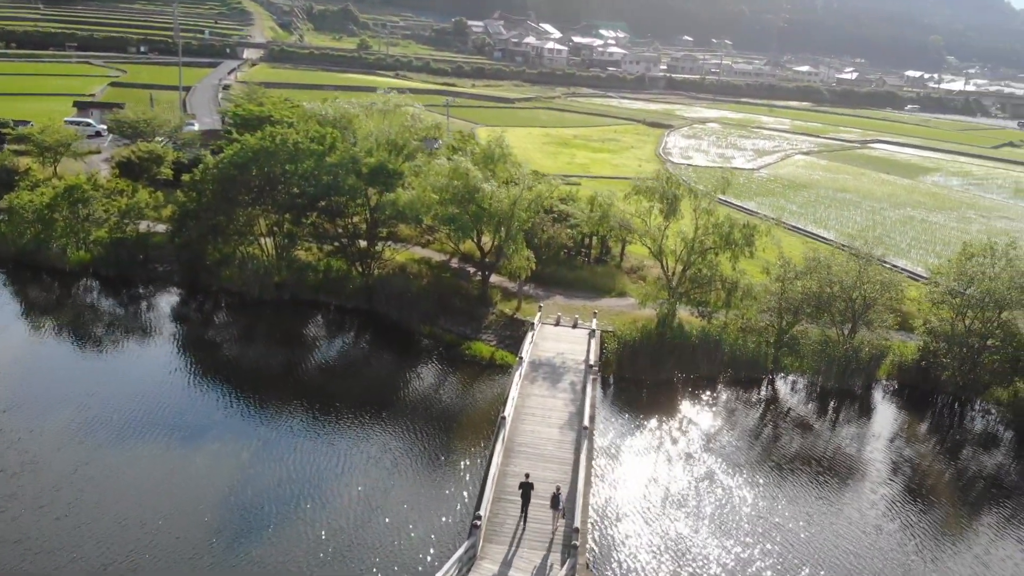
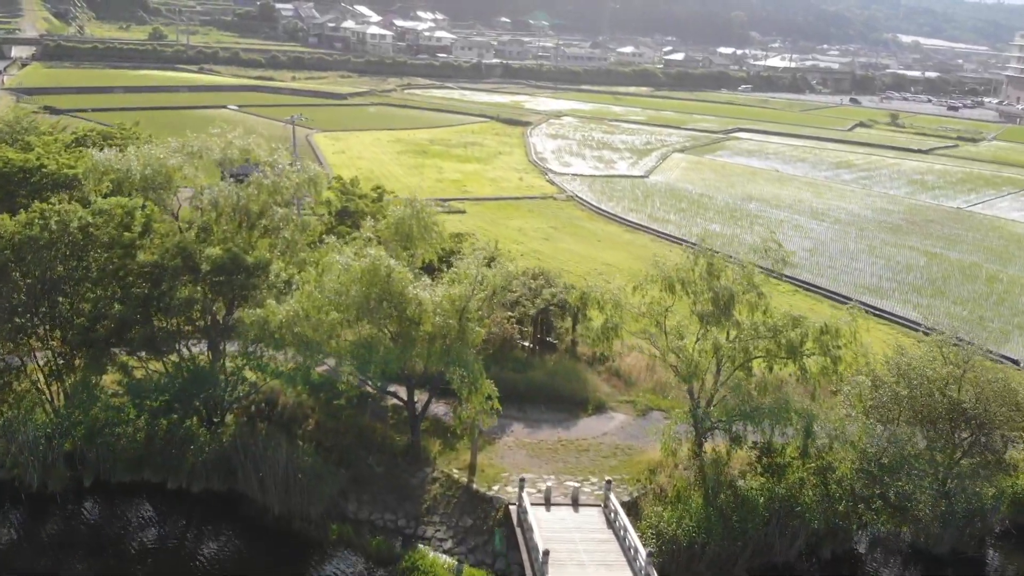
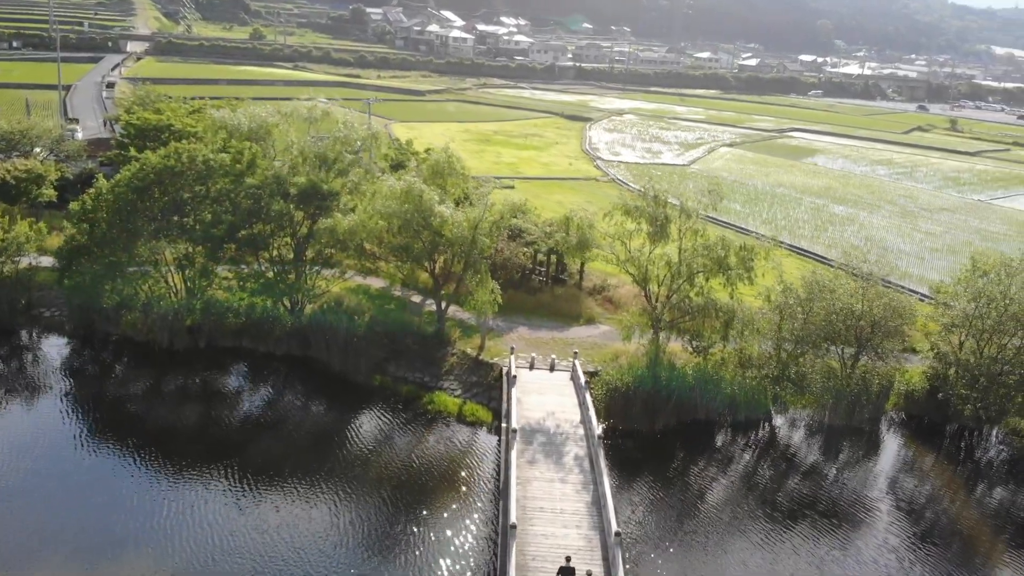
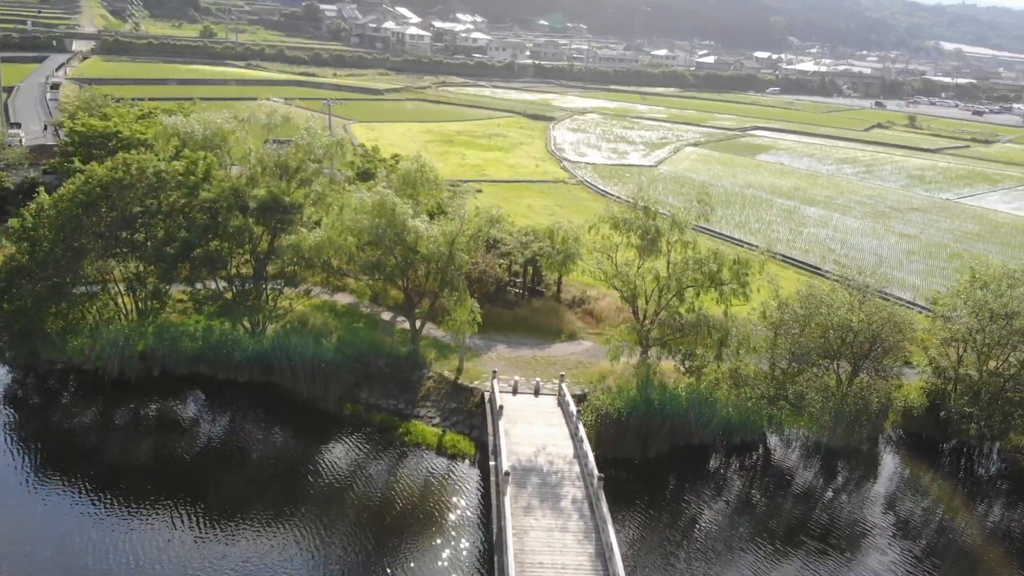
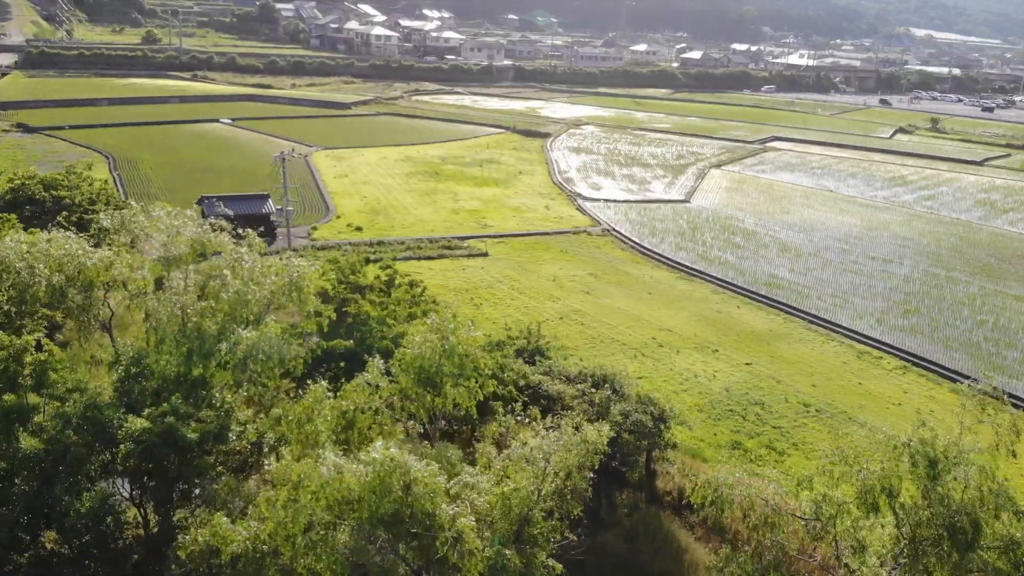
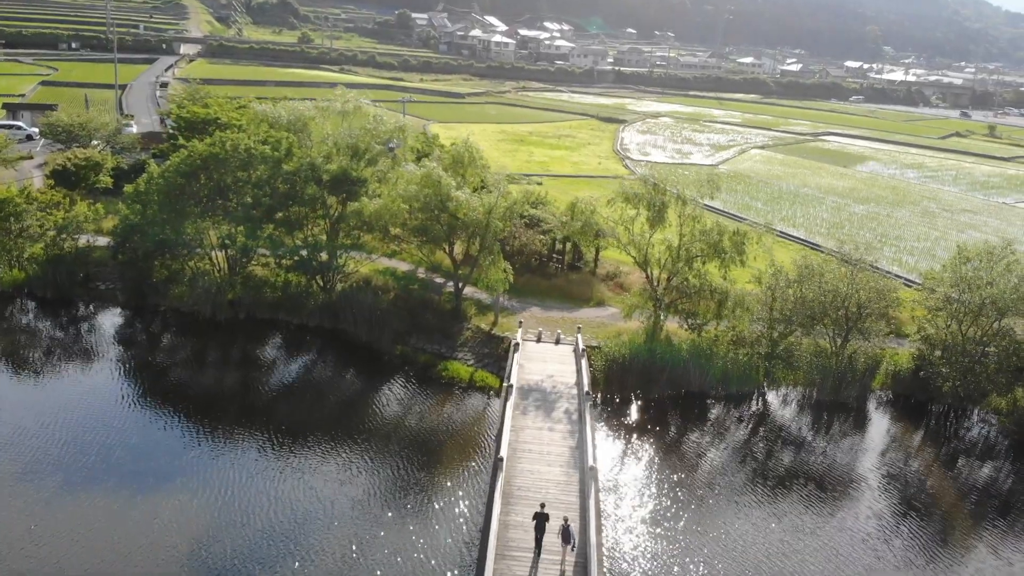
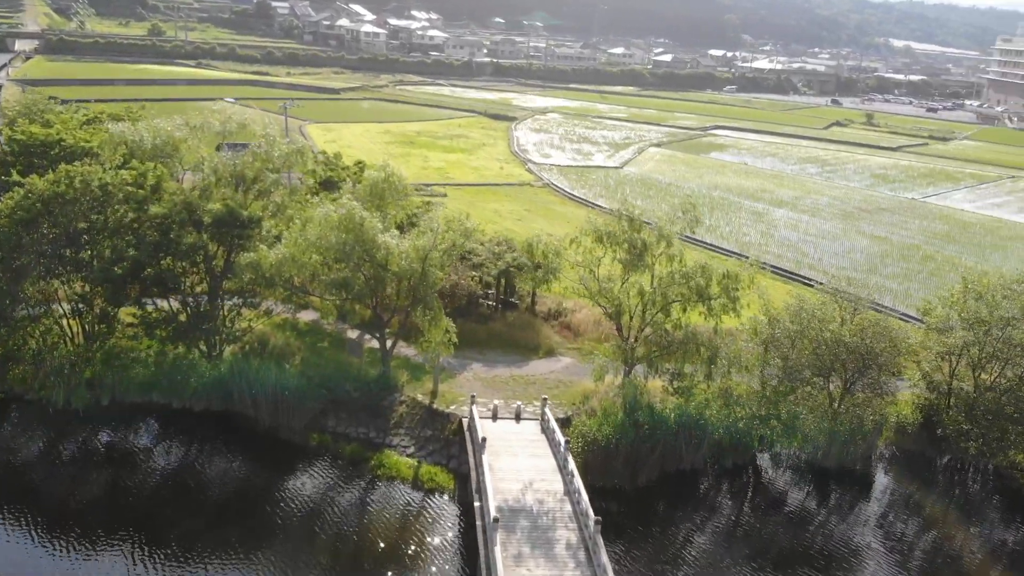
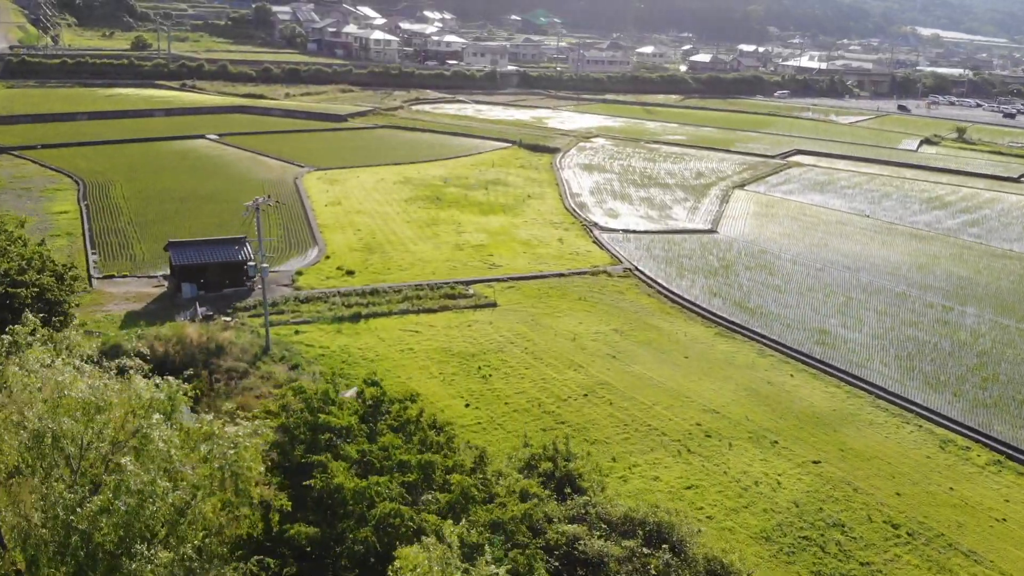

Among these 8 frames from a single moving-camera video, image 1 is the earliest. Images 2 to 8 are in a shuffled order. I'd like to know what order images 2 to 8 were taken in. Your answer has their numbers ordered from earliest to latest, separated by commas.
6, 3, 4, 7, 2, 5, 8
